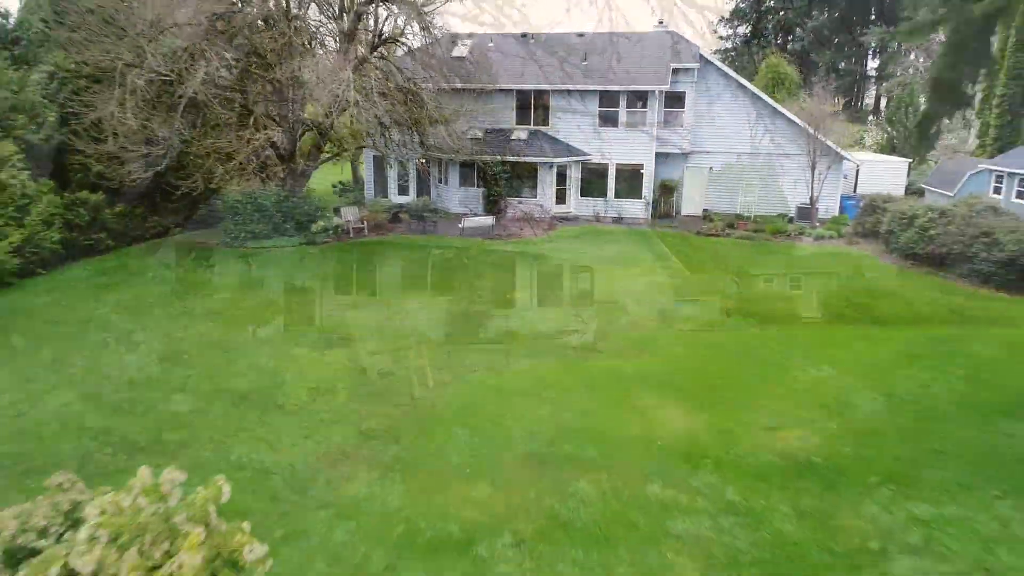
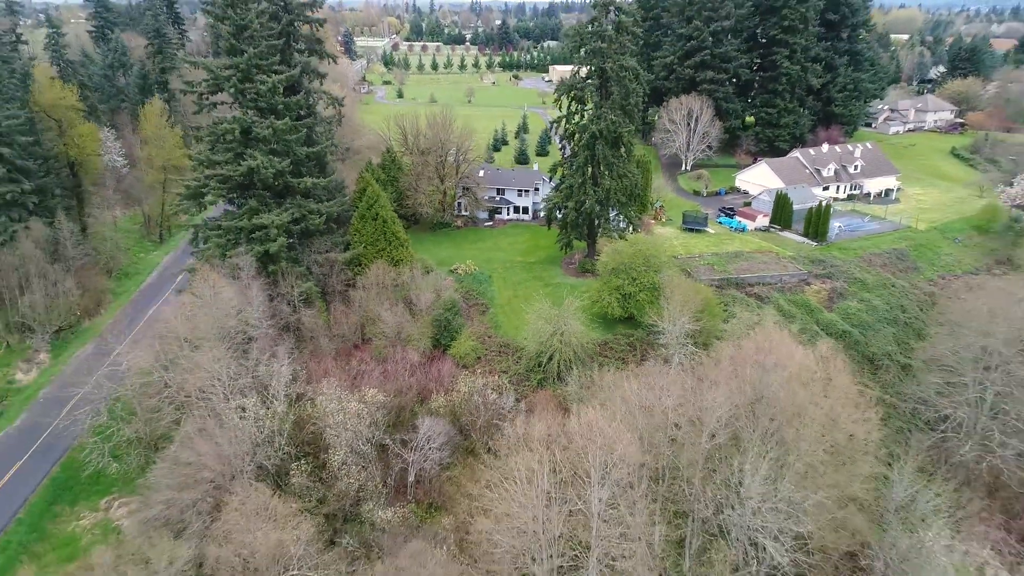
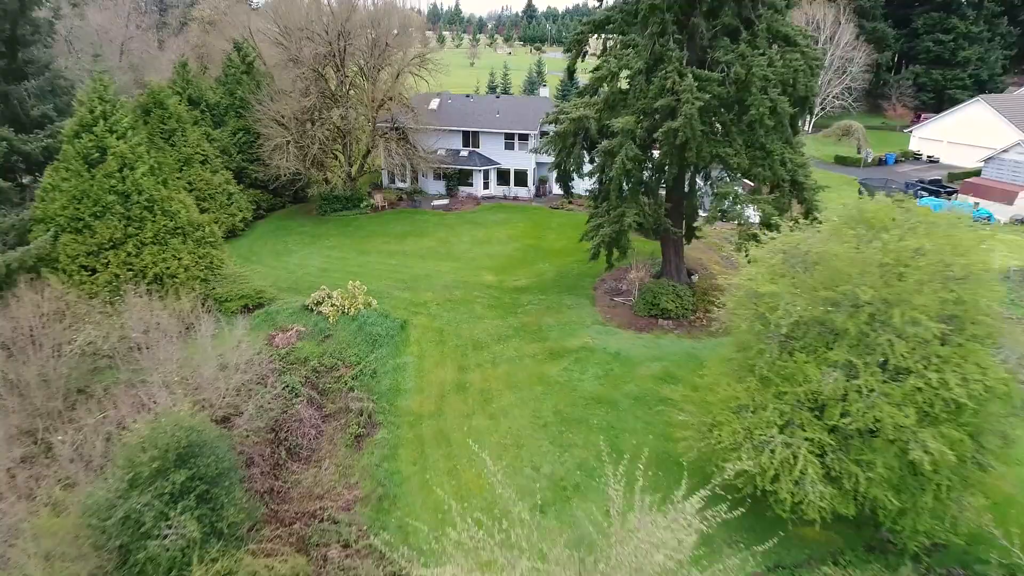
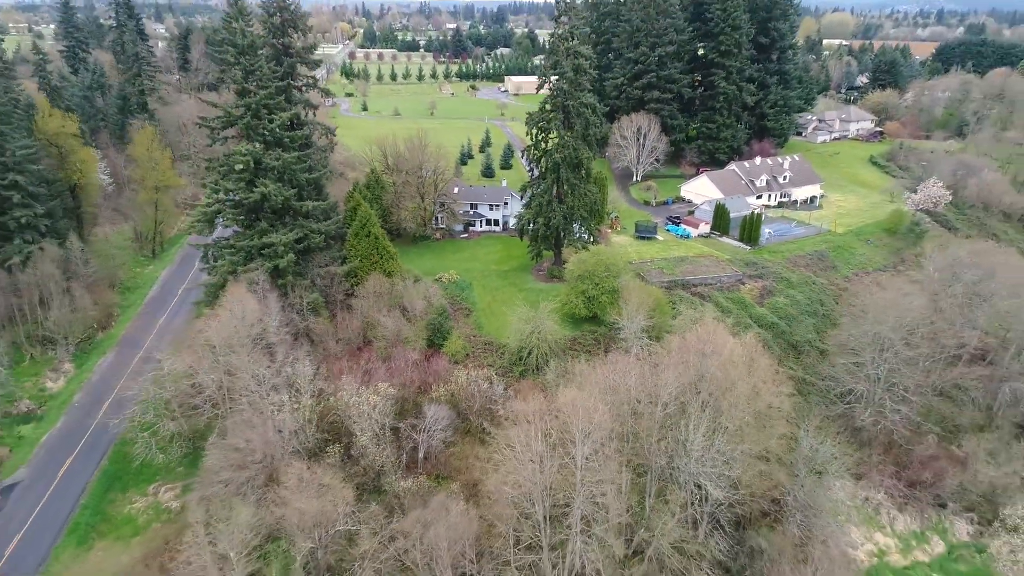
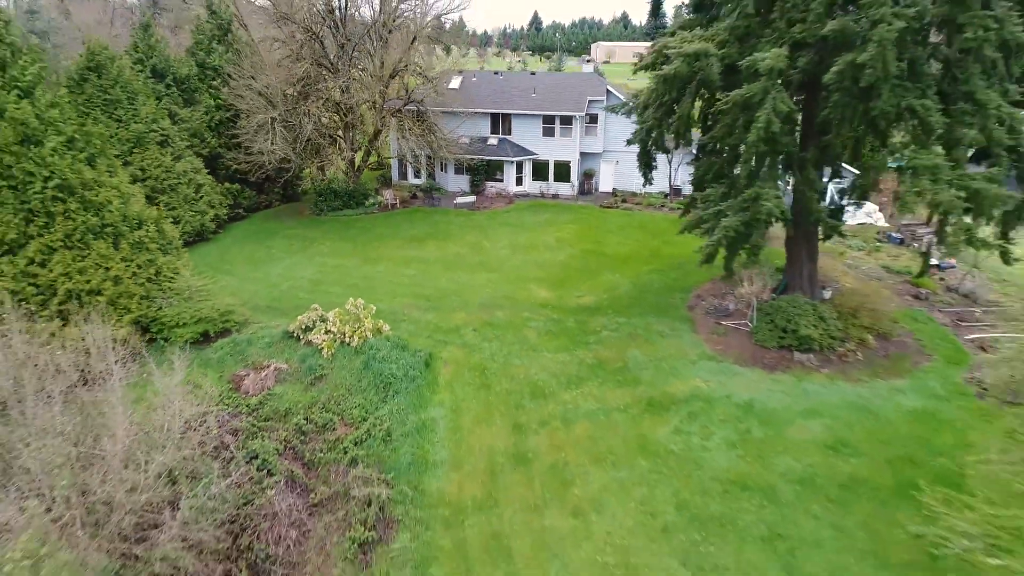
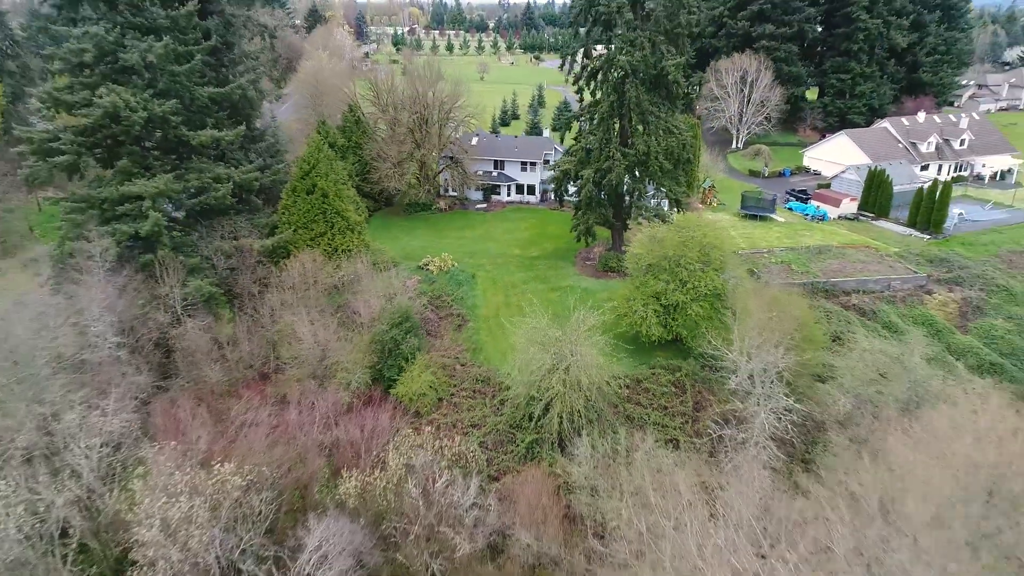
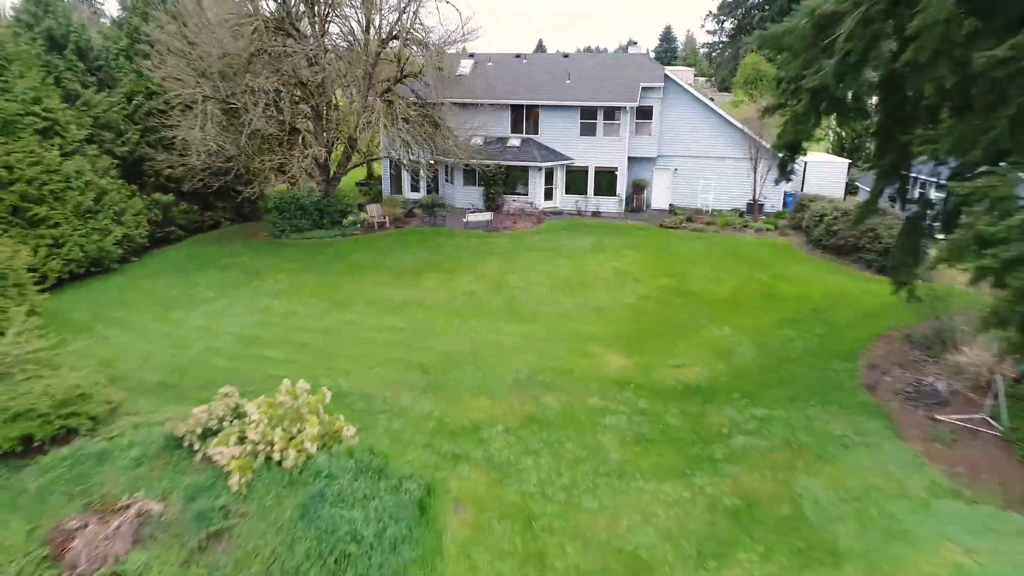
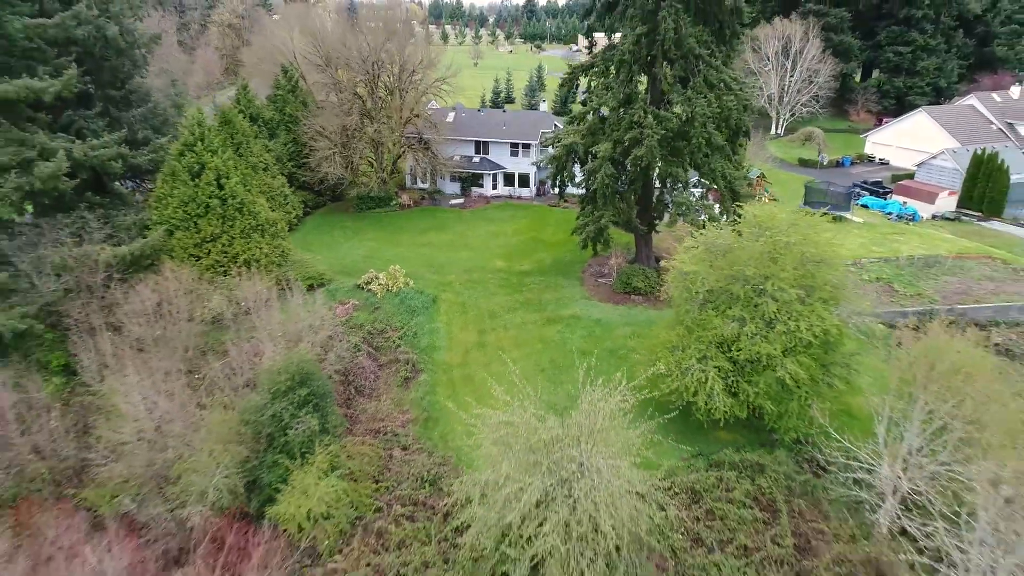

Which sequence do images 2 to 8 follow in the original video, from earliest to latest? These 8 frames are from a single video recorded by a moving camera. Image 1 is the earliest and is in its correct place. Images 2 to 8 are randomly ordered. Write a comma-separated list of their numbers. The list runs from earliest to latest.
7, 5, 3, 8, 6, 2, 4
